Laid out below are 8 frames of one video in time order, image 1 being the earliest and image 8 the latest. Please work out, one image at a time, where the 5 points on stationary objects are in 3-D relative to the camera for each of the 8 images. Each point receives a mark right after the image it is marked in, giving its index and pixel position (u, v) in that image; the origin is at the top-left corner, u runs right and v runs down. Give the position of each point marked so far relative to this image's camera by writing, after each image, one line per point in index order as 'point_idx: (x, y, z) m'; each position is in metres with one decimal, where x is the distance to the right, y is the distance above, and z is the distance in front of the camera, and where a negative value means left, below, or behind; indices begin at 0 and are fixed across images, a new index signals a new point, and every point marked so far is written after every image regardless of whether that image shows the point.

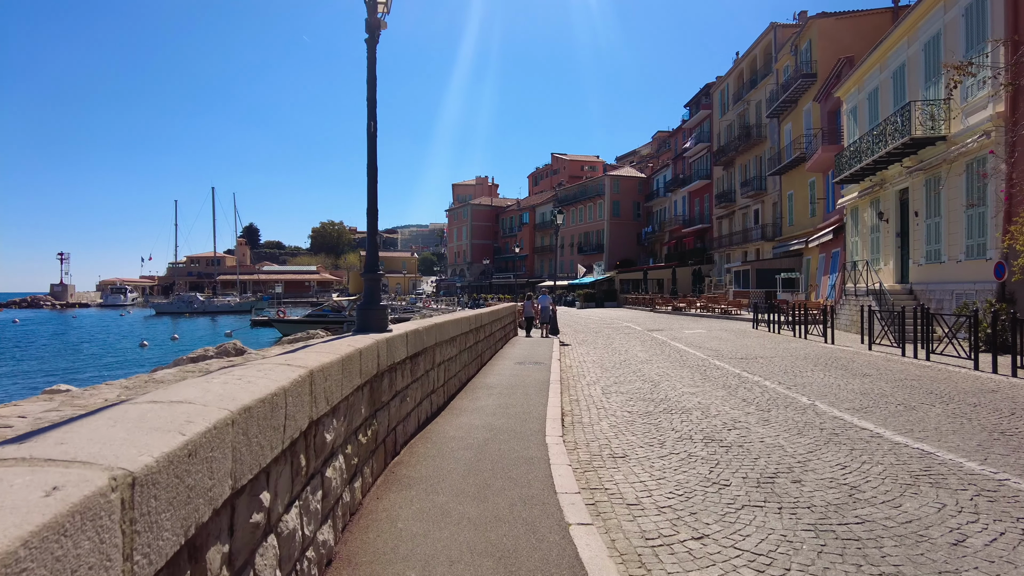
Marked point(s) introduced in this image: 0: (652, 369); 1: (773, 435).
0: (+2.9, -1.7, +13.3) m
1: (+3.0, -1.7, +7.3) m
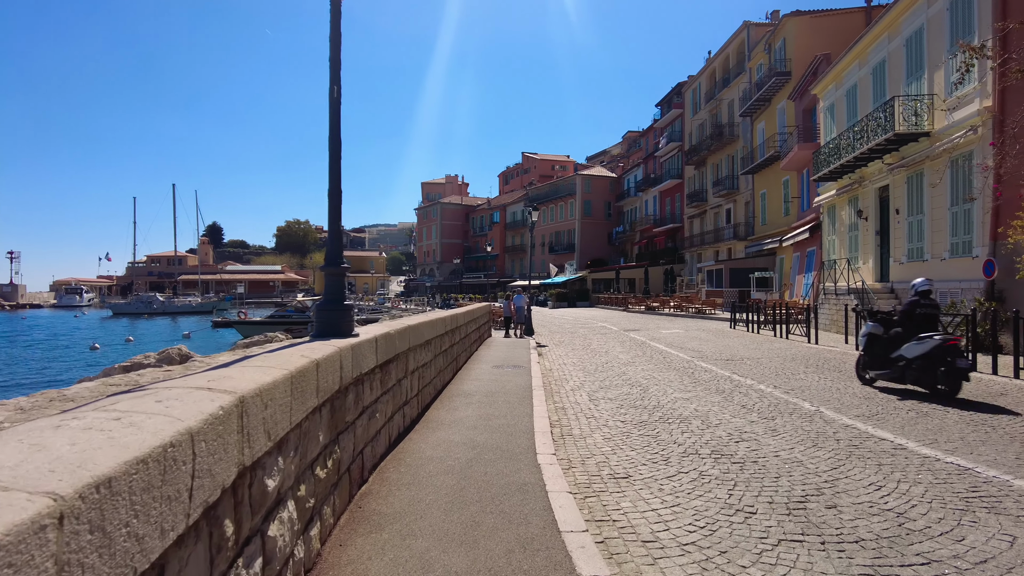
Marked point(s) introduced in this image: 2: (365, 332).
0: (+2.5, -1.7, +12.6) m
1: (+2.8, -1.7, +6.6) m
2: (-1.4, -0.4, +5.7) m
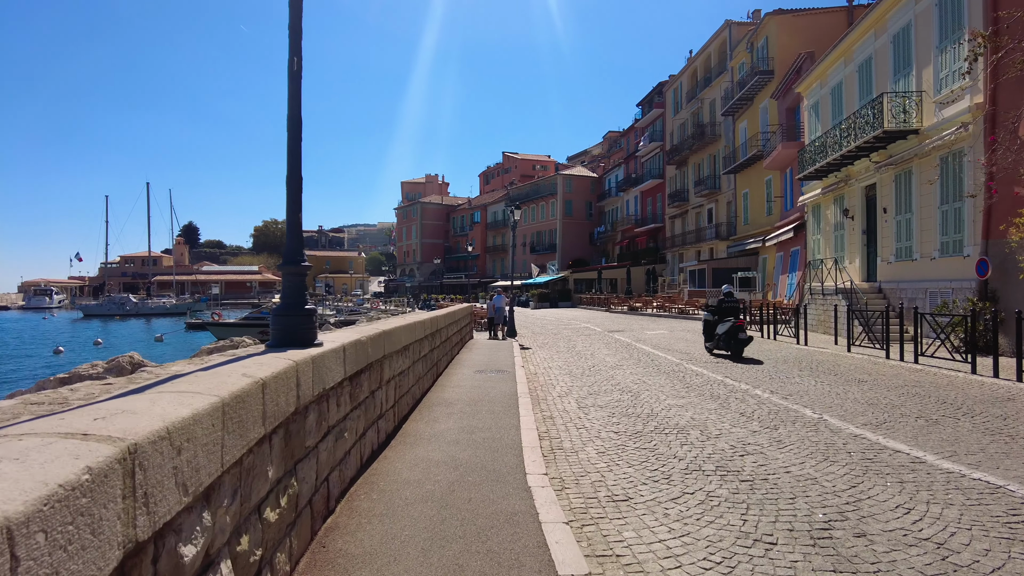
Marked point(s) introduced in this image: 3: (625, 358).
0: (+2.2, -1.7, +12.0) m
1: (+2.7, -1.7, +6.0) m
2: (-1.5, -0.4, +5.1) m
3: (+2.7, -1.7, +15.5) m
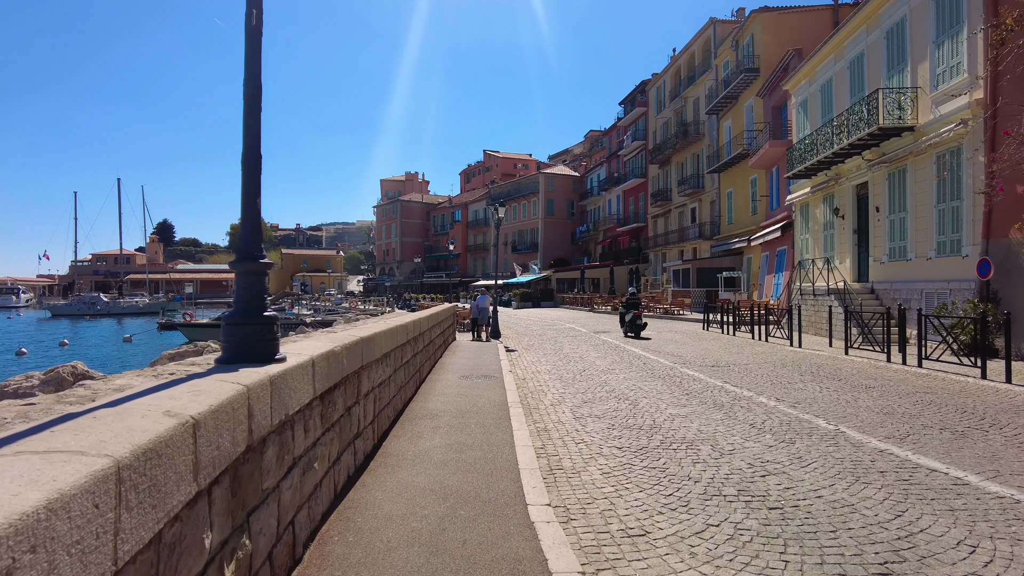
0: (+2.0, -1.7, +11.4) m
1: (+2.7, -1.7, +5.4) m
2: (-1.5, -0.4, +4.3) m
3: (+2.4, -1.7, +14.8) m
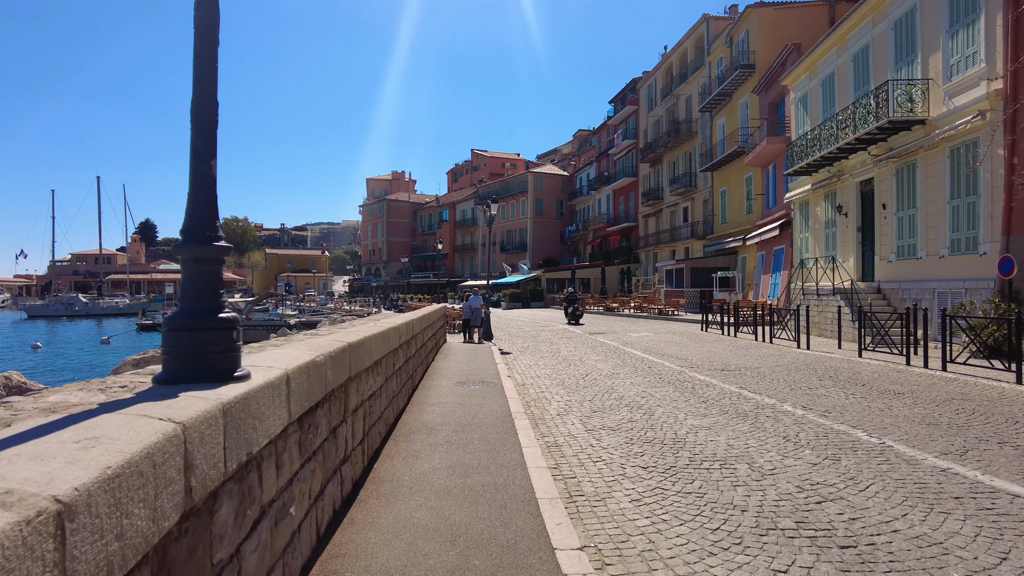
0: (+2.0, -1.7, +10.6) m
1: (+2.8, -1.7, +4.6) m
2: (-1.3, -0.4, +3.4) m
3: (+2.3, -1.7, +14.0) m
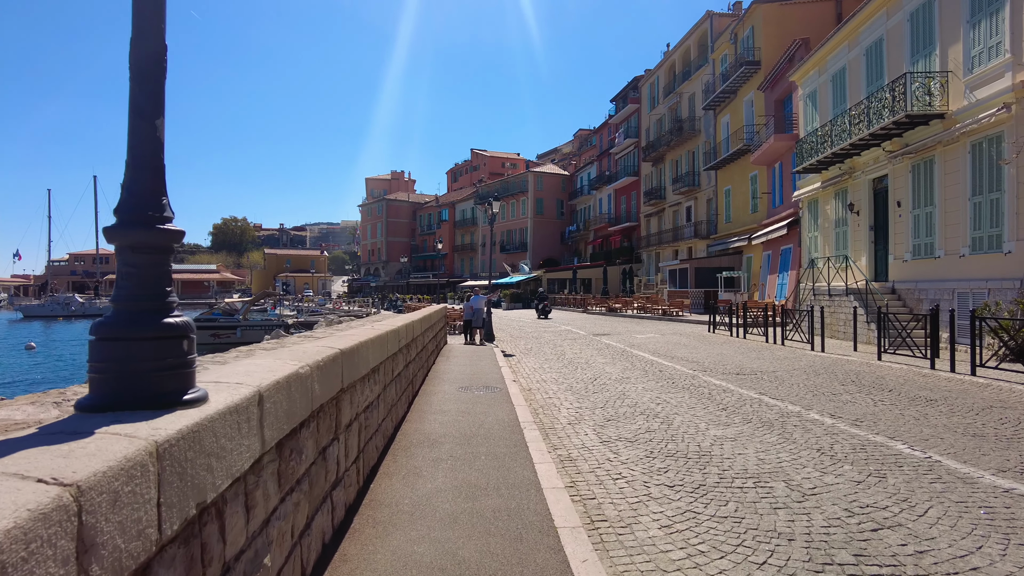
0: (+2.1, -1.7, +10.0) m
1: (+2.9, -1.6, +4.0) m
2: (-1.2, -0.4, +2.8) m
3: (+2.4, -1.7, +13.4) m
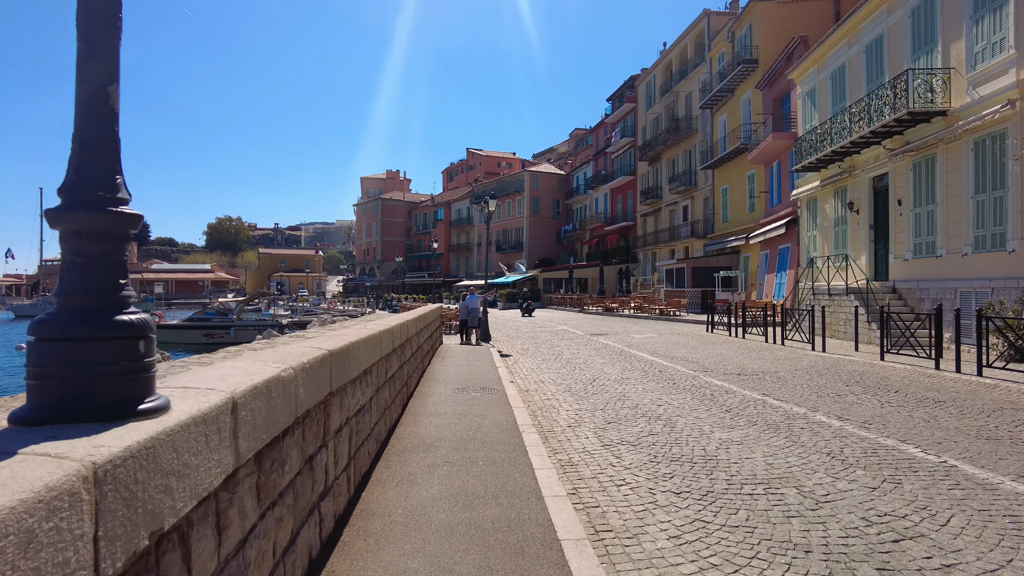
0: (+2.0, -1.7, +9.7) m
1: (+2.9, -1.6, +3.8) m
2: (-1.2, -0.3, +2.6) m
3: (+2.4, -1.7, +13.2) m
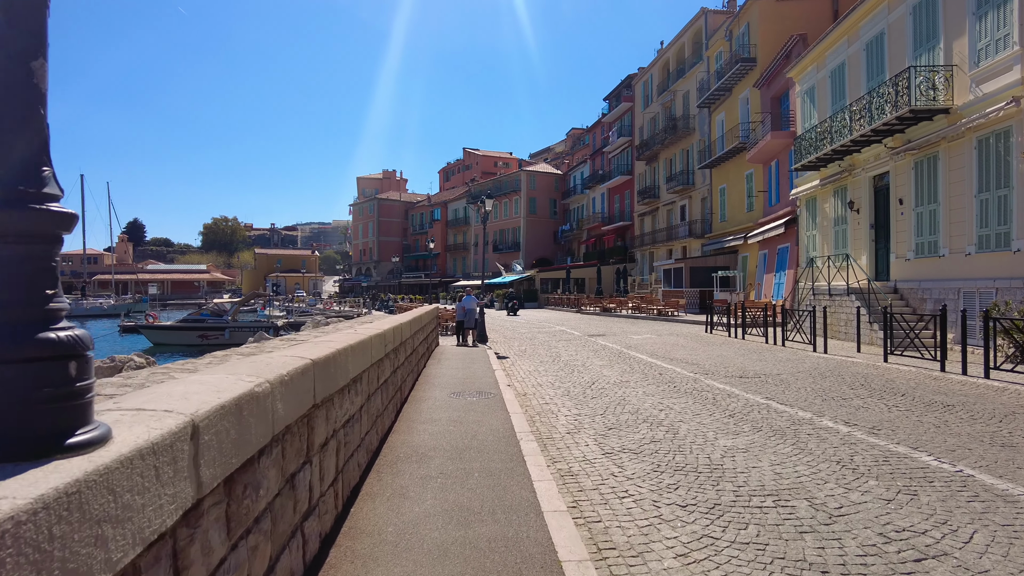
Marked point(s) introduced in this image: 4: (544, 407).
0: (+2.0, -1.7, +9.5) m
1: (+2.9, -1.6, +3.6) m
2: (-1.2, -0.4, +2.3) m
3: (+2.3, -1.7, +12.9) m
4: (+0.4, -1.7, +8.9) m
